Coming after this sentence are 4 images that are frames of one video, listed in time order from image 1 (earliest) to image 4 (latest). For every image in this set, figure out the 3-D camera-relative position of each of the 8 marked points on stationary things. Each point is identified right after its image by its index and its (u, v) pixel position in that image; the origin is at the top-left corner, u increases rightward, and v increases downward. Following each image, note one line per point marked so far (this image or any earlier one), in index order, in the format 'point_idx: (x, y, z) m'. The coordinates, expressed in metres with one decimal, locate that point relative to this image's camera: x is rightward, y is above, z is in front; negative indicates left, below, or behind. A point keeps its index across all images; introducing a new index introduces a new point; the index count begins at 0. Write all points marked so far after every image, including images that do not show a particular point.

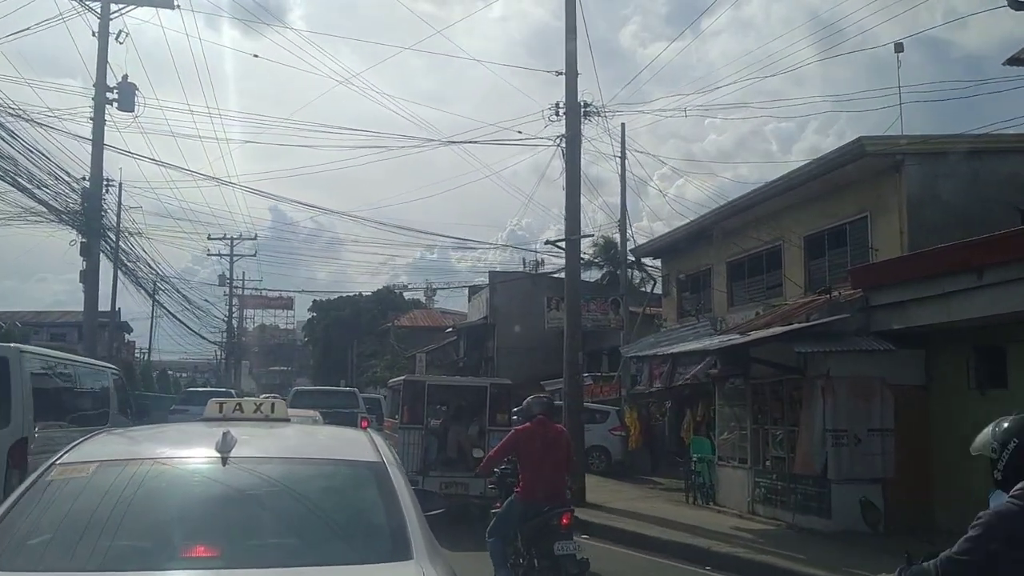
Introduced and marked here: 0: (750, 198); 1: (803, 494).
0: (+6.0, +2.3, +19.6) m
1: (+4.4, -3.2, +11.8) m
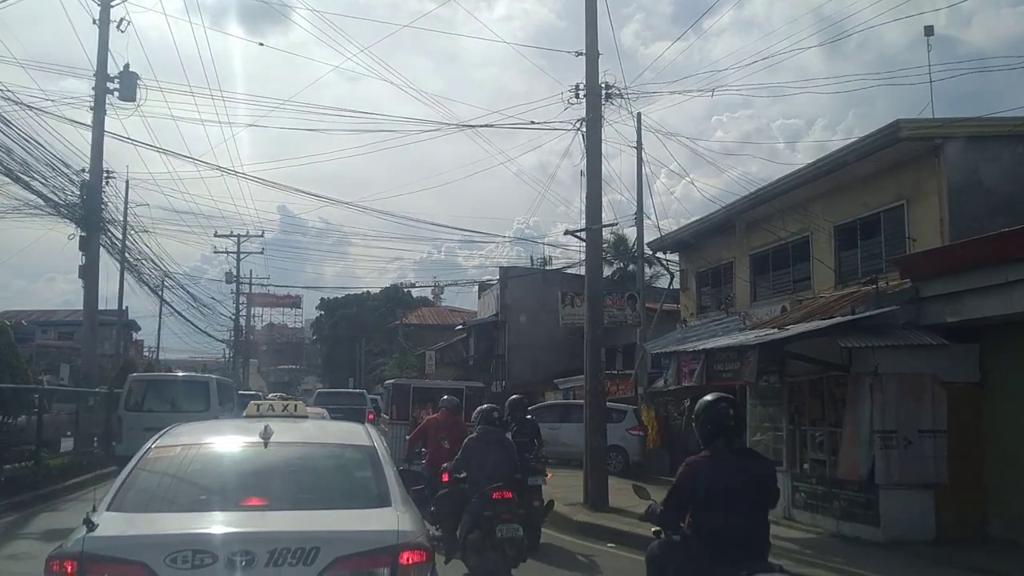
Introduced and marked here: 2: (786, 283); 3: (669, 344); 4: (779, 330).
0: (+6.3, +2.4, +18.7) m
1: (+4.7, -3.0, +11.0) m
2: (+7.0, +0.1, +19.6) m
3: (+3.0, -1.1, +14.5) m
4: (+4.0, -0.6, +11.4) m
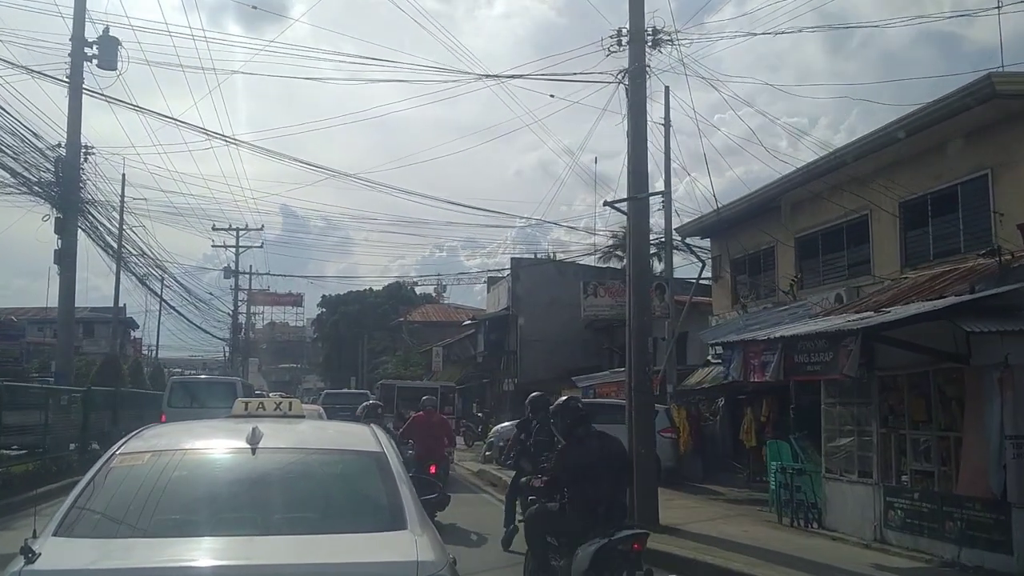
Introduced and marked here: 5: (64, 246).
0: (+6.8, +2.8, +16.7) m
1: (+5.2, -2.7, +8.9) m
2: (+7.5, +0.5, +17.6) m
3: (+3.5, -0.7, +12.5) m
4: (+4.4, -0.3, +9.4) m
5: (-11.3, +1.0, +19.5) m
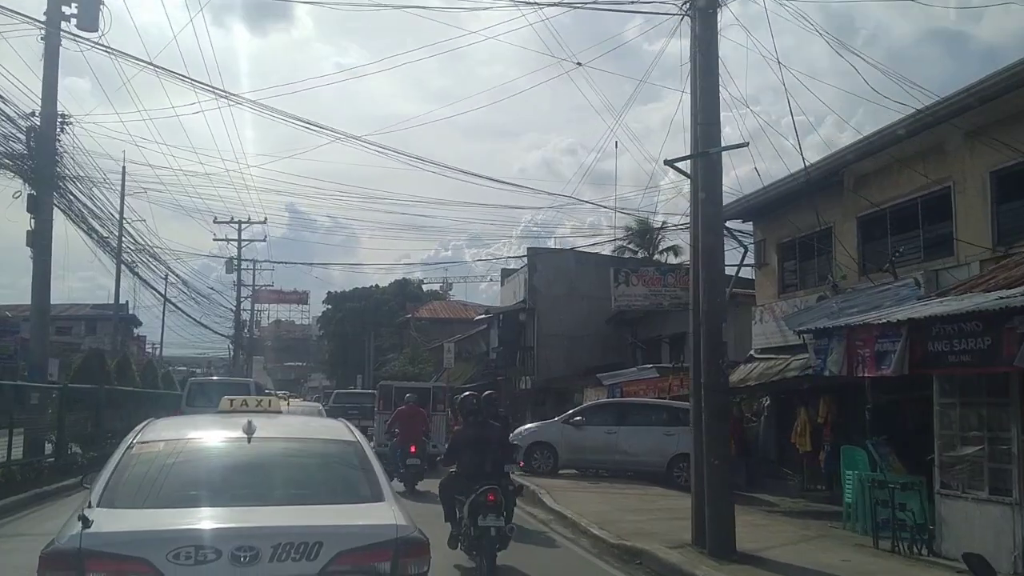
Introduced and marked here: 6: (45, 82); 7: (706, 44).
0: (+7.4, +3.1, +14.6) m
1: (+5.7, -2.4, +6.9) m
2: (+8.1, +0.8, +15.5) m
3: (+4.0, -0.4, +10.4) m
4: (+5.0, 0.0, +7.4) m
5: (-10.7, +1.4, +17.5) m
6: (-10.4, +4.6, +17.2) m
7: (+2.5, +3.2, +10.2) m
